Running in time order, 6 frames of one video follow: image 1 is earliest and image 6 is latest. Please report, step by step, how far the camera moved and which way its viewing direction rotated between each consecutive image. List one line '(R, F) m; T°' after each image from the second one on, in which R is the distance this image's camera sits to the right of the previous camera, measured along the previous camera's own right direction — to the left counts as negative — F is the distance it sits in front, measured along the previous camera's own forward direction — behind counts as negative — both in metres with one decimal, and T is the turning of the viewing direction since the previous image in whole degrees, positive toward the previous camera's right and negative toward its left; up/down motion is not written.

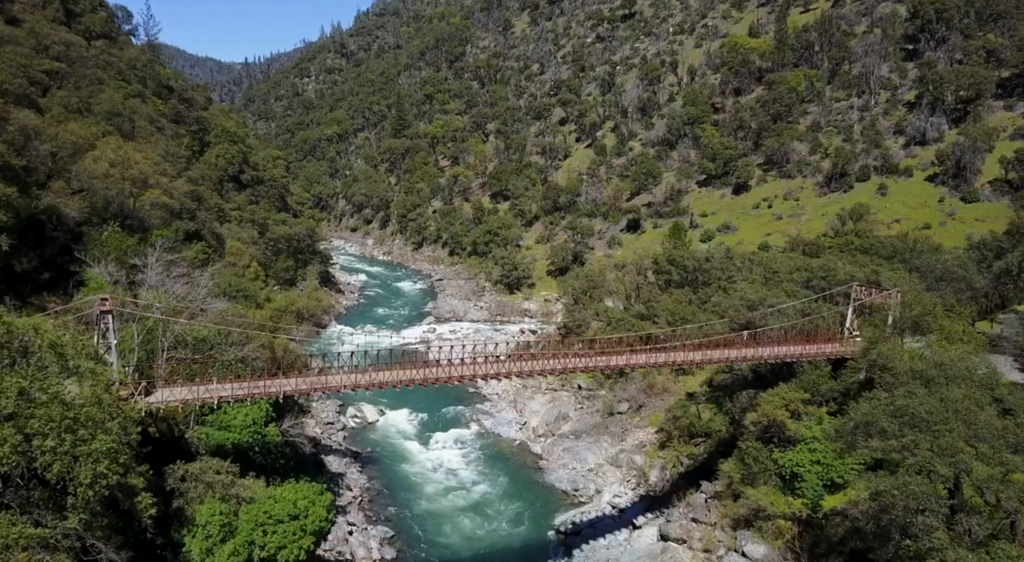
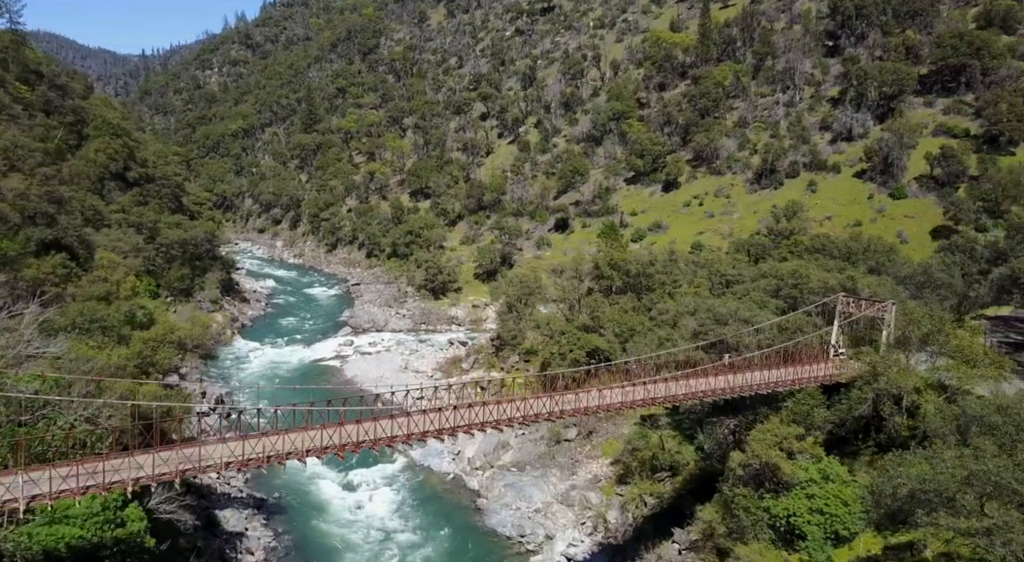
(-0.5, +4.8) m; +6°
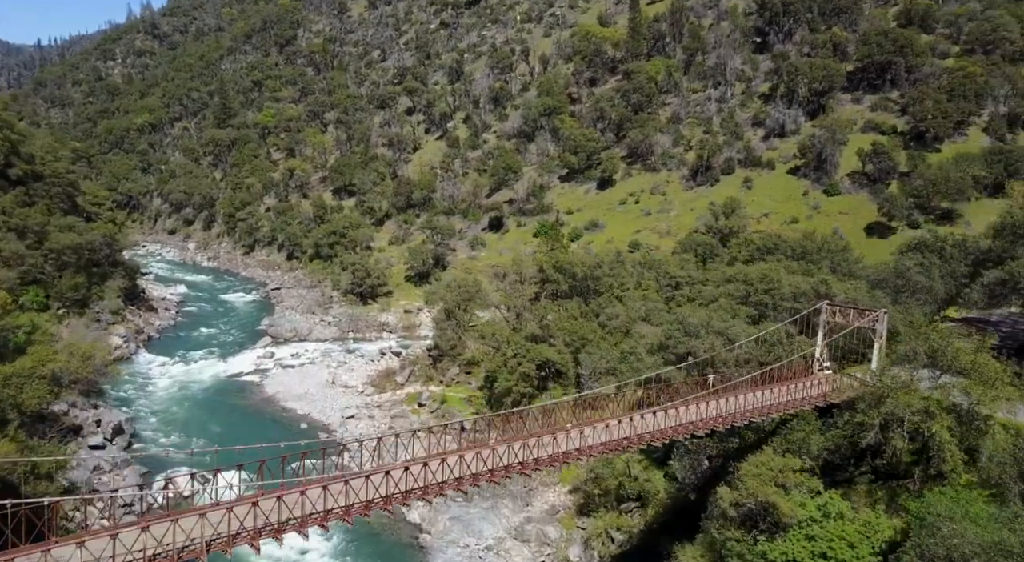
(-0.6, +3.3) m; +6°
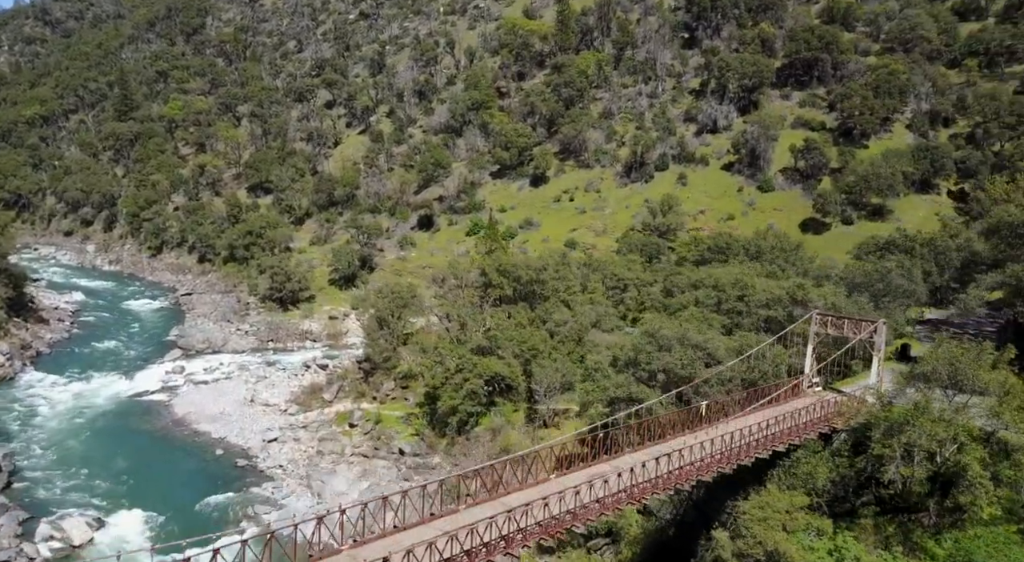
(-0.8, +3.1) m; +6°
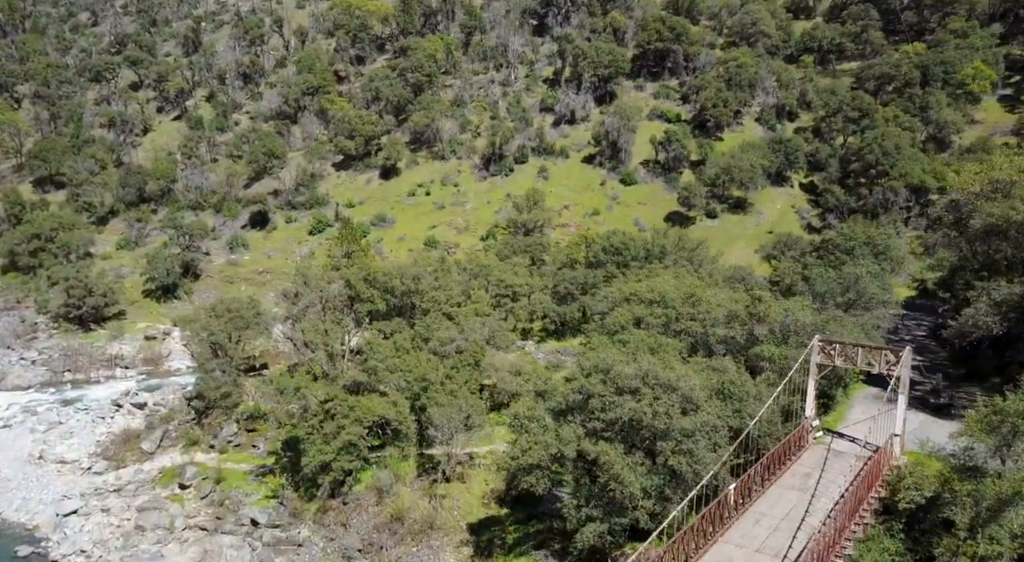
(-1.6, +5.9) m; +13°
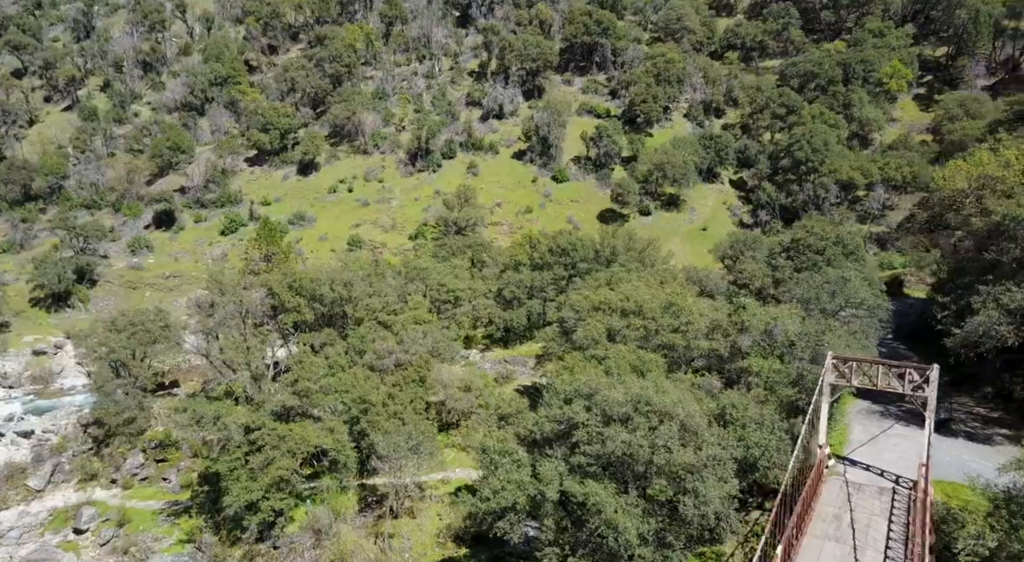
(-1.0, +2.5) m; +6°
